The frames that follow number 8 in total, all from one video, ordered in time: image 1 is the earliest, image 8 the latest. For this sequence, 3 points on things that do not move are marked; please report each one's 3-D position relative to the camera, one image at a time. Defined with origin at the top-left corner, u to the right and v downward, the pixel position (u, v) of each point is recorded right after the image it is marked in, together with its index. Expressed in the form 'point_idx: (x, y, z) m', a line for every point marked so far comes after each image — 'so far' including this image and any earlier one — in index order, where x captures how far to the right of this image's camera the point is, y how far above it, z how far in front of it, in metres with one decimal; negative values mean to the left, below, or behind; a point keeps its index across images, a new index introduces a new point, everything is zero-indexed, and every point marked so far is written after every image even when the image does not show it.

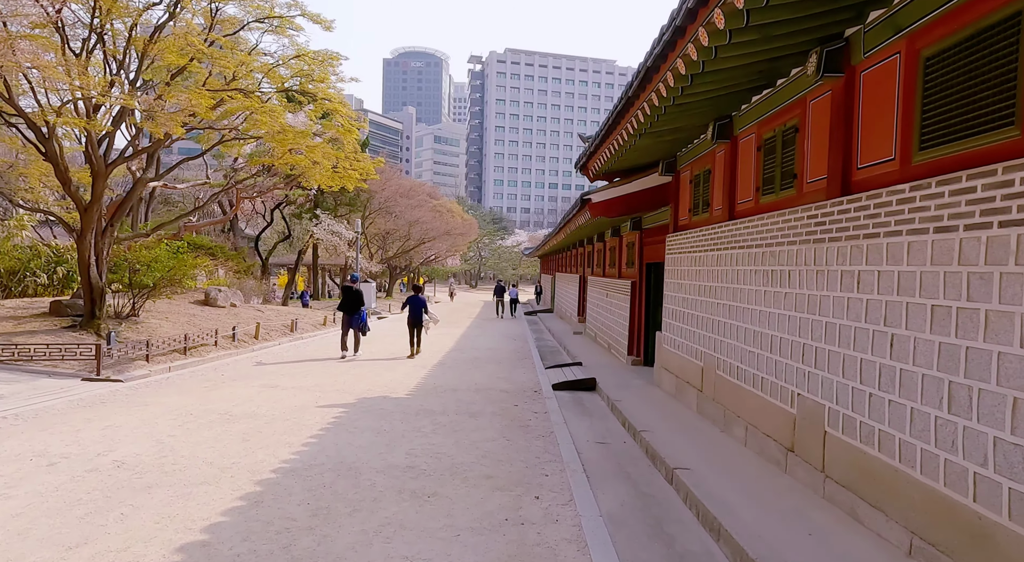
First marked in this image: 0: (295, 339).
0: (-5.2, -1.4, +16.9) m
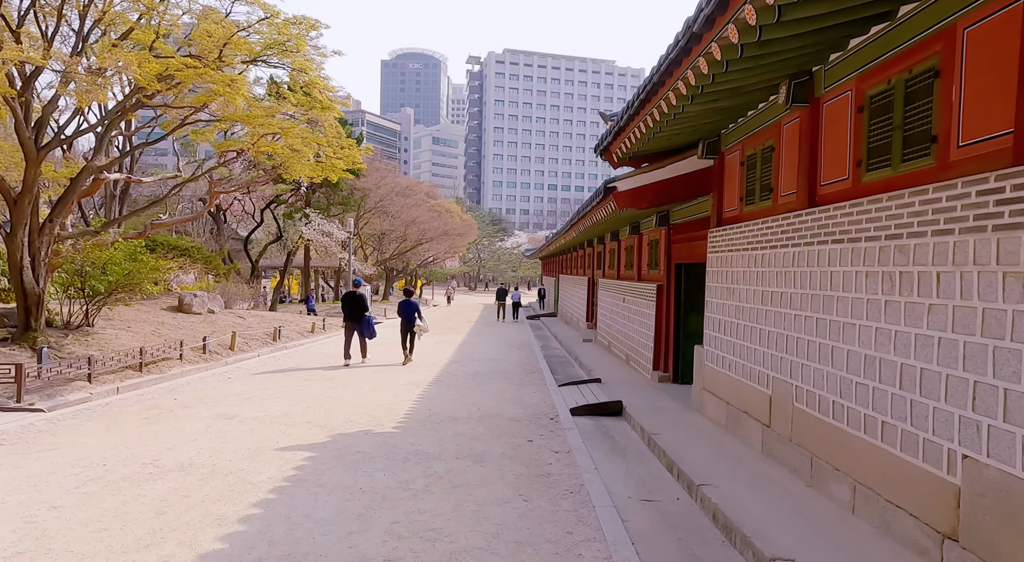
0: (-5.0, -1.5, +15.3) m
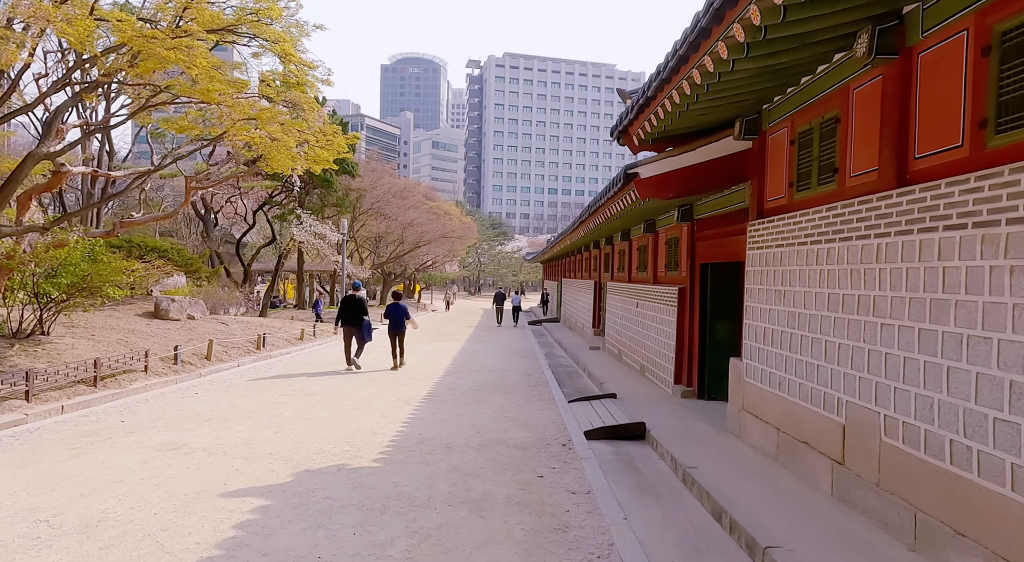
0: (-5.0, -1.5, +14.1) m
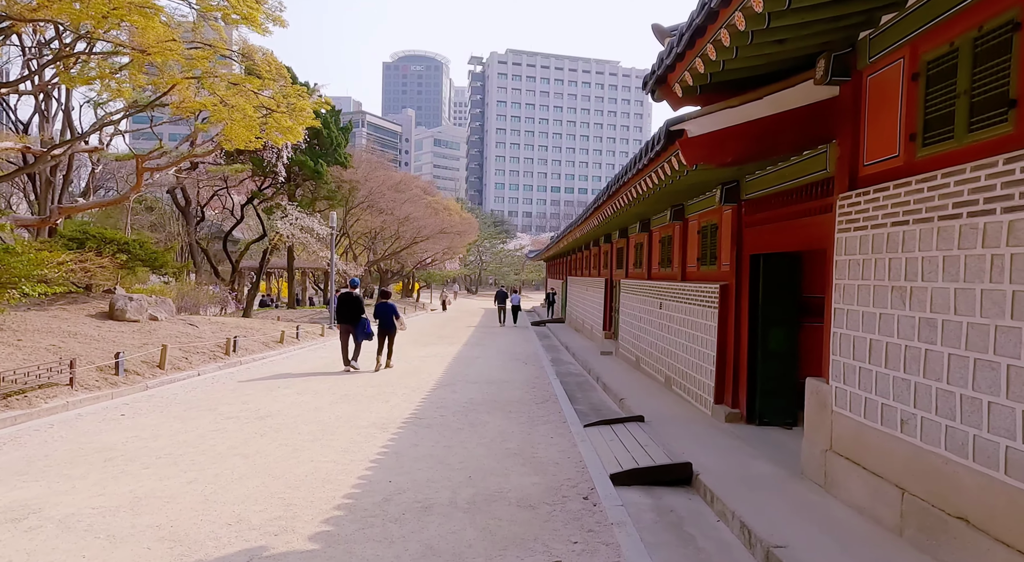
0: (-5.0, -1.5, +12.4) m
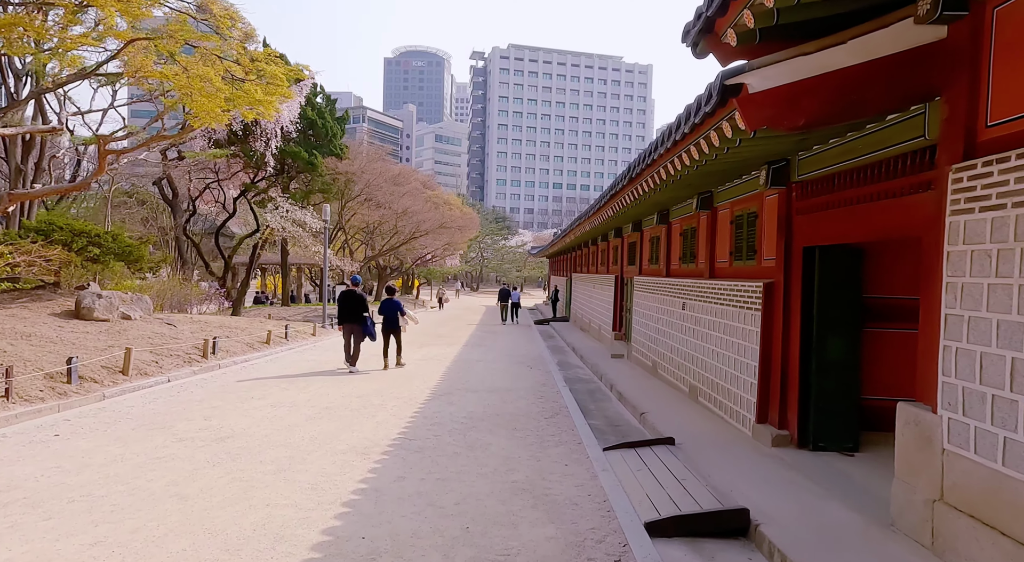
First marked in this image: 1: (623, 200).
0: (-4.9, -1.4, +11.3) m
1: (+1.5, +1.1, +9.8) m
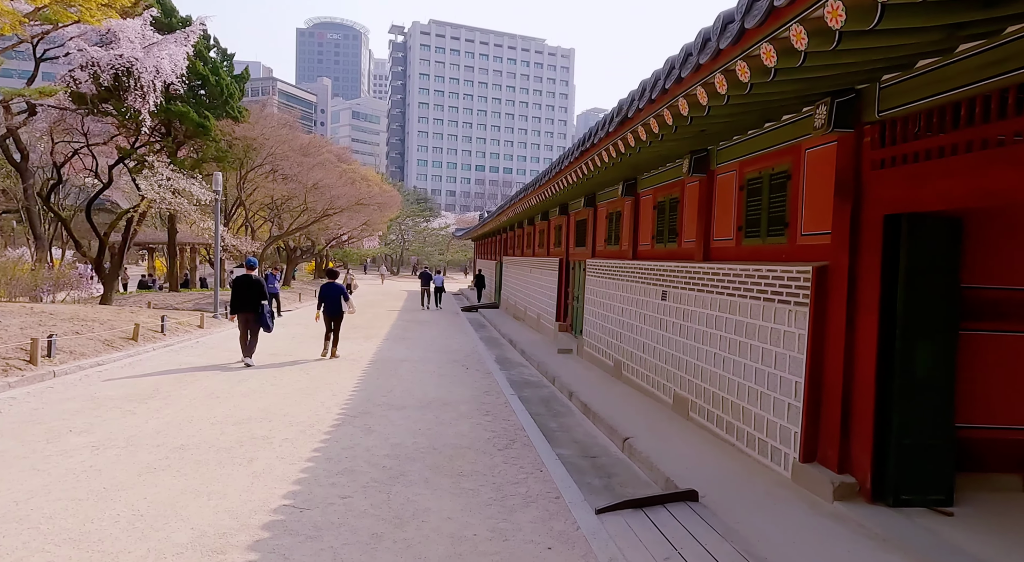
0: (-5.7, -1.2, +8.5) m
1: (+0.8, +1.3, +7.7) m
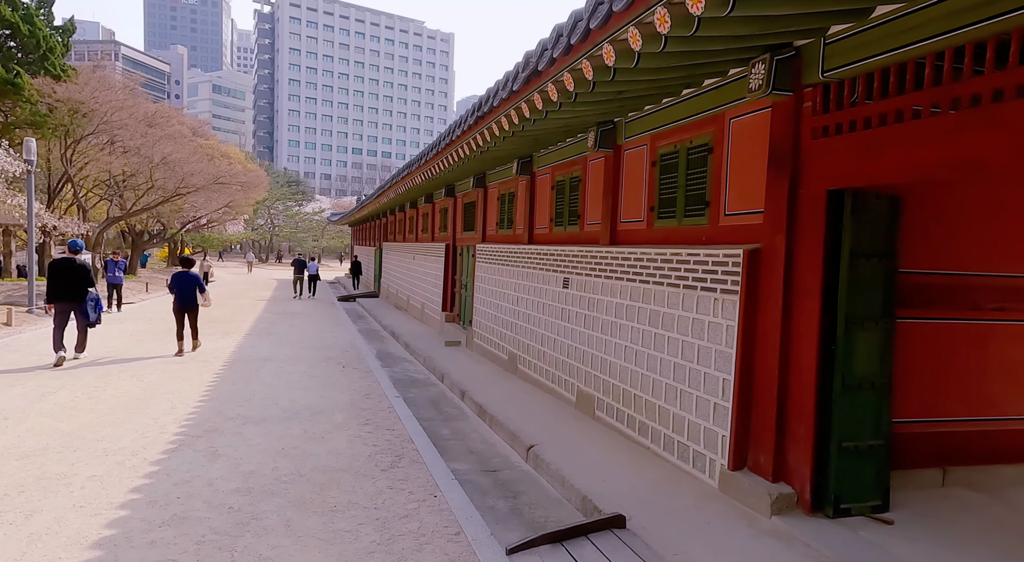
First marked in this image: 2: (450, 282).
0: (-6.9, -1.1, +6.6) m
1: (-0.3, +1.4, +6.9) m
2: (-1.1, 0.0, +12.4) m
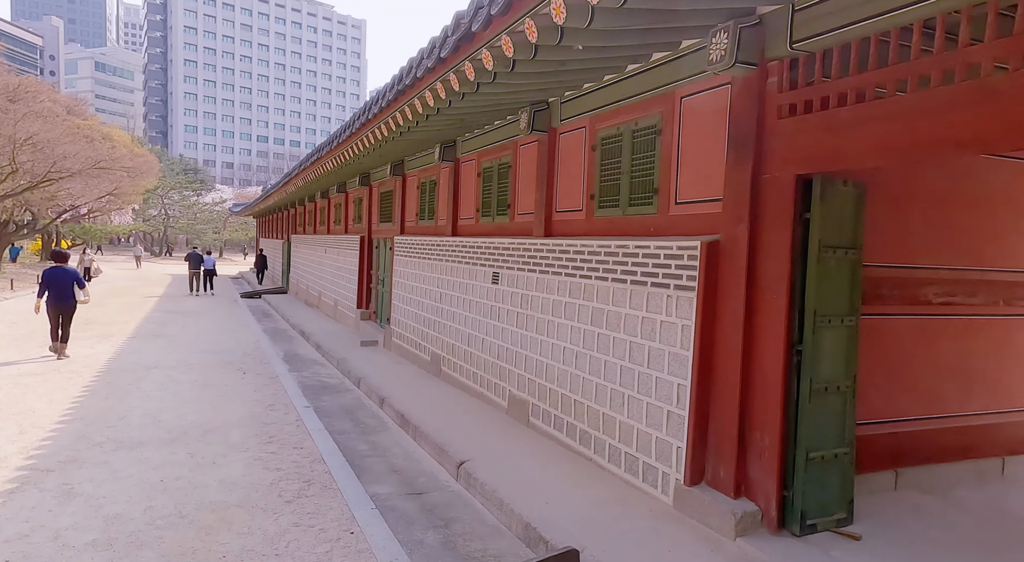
0: (-7.5, -1.1, +5.2) m
1: (-0.9, +1.5, +6.2) m
2: (-2.4, 0.0, +11.7) m
